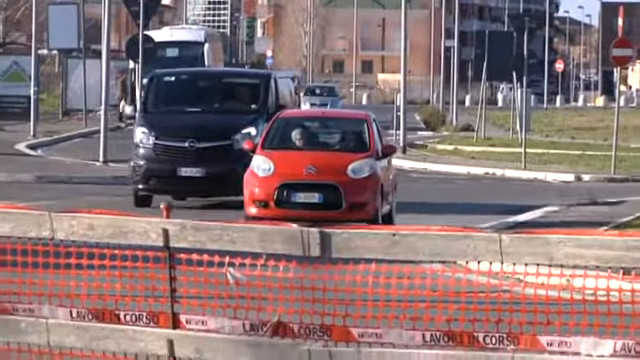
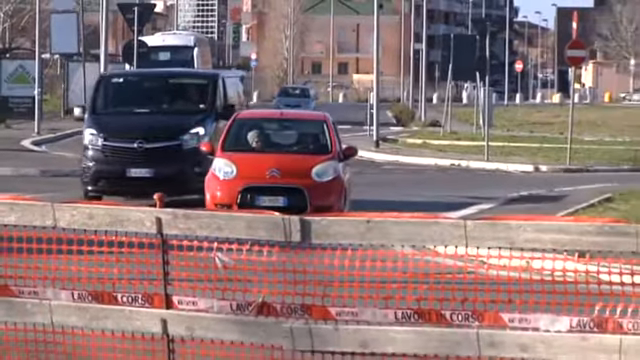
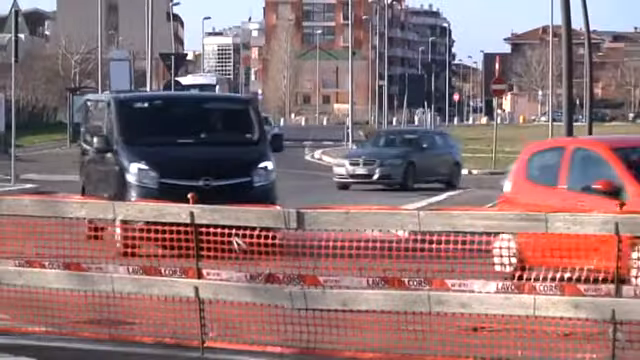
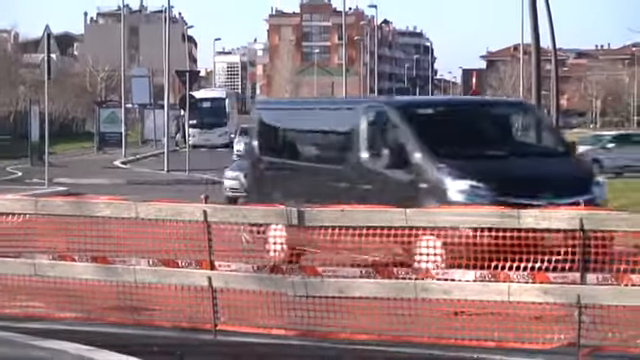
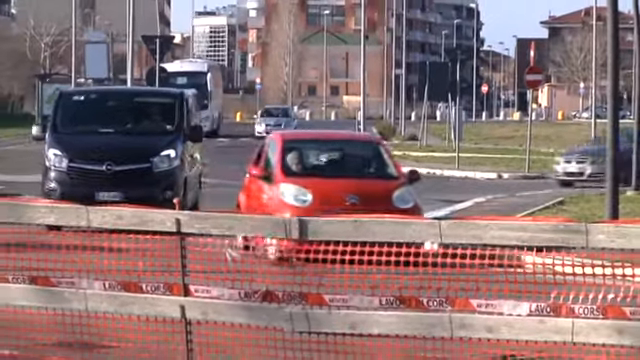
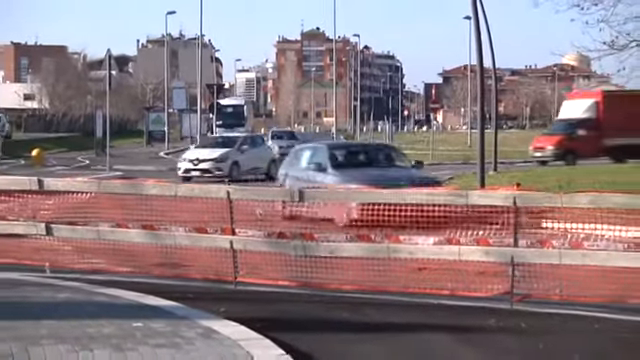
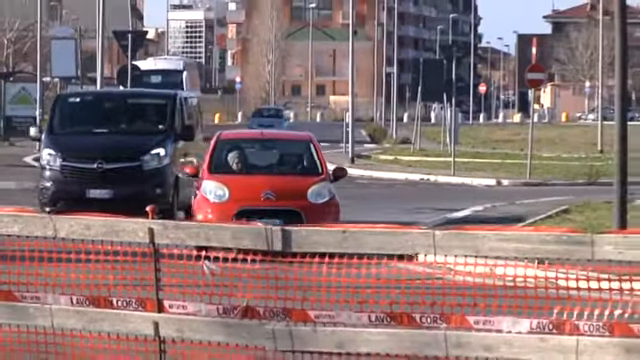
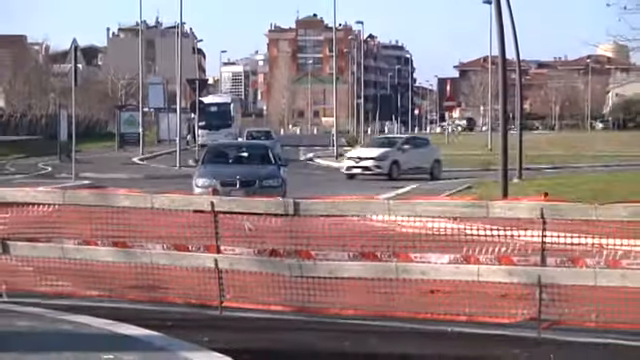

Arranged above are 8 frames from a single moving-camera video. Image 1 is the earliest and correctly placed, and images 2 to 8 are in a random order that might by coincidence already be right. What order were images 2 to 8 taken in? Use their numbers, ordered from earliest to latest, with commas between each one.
2, 7, 5, 3, 4, 8, 6
